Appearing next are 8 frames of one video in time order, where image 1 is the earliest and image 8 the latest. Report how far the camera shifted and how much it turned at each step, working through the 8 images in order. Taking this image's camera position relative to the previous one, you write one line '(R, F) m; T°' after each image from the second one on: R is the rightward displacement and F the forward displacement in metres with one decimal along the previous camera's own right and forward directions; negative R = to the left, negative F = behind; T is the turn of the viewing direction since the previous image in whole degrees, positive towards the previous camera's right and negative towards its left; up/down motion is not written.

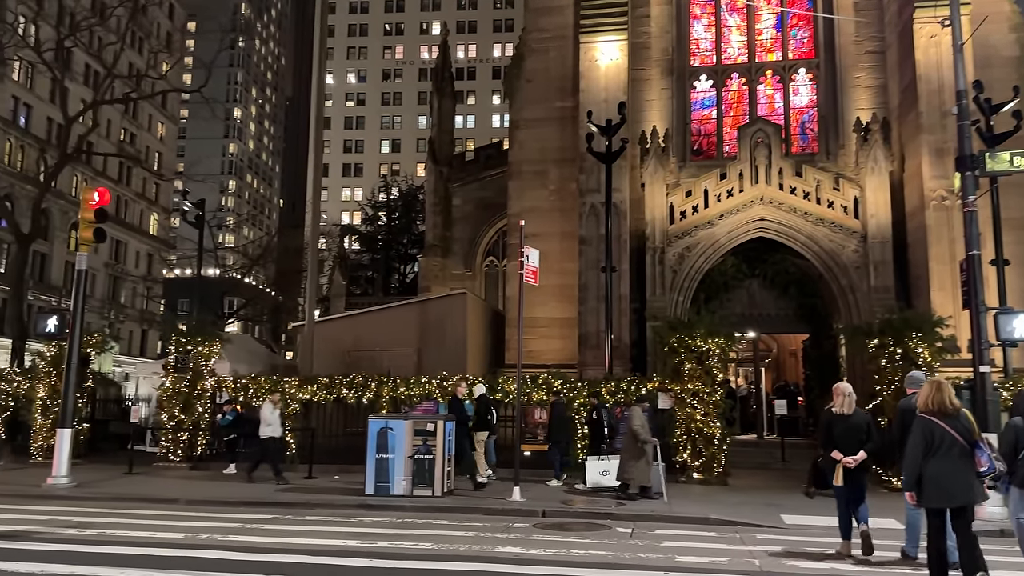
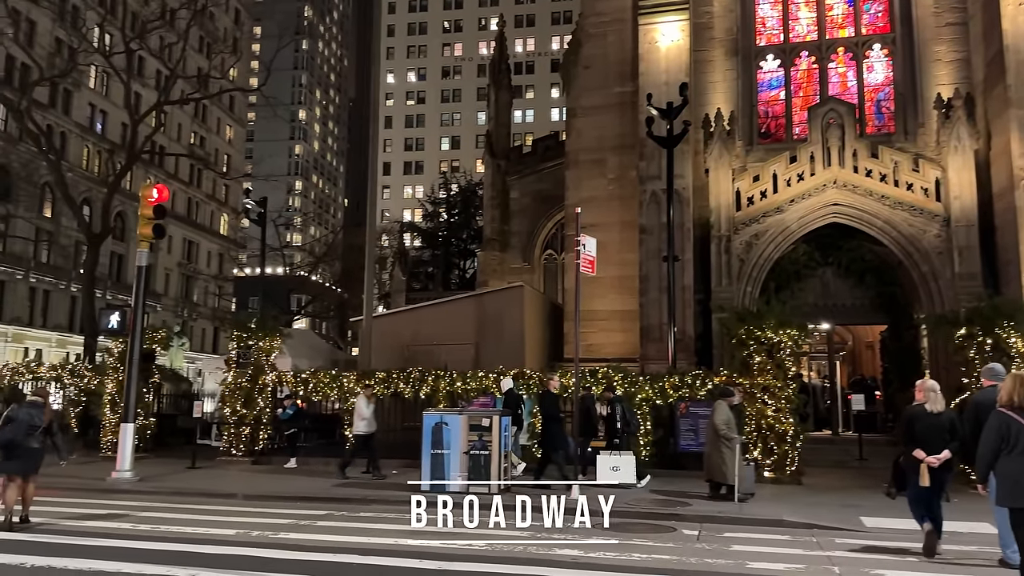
(+0.1, +0.5) m; -5°
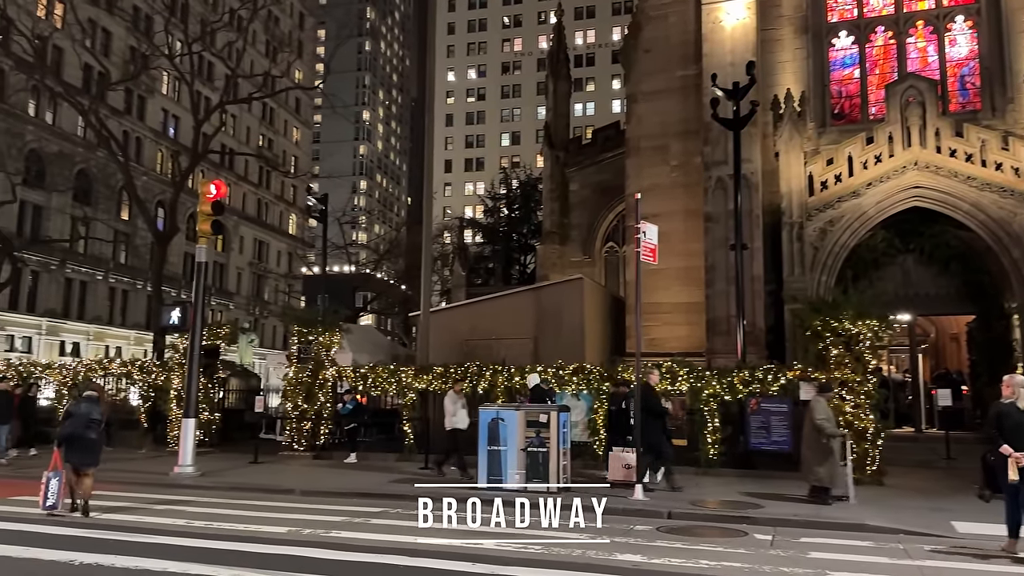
(+0.1, +0.5) m; -5°
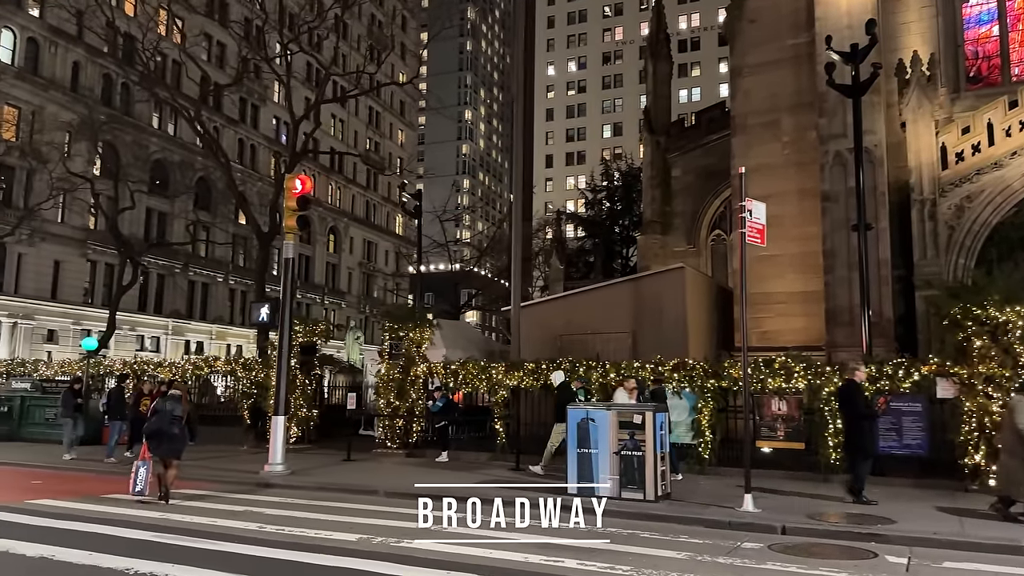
(+0.3, +0.9) m; -8°
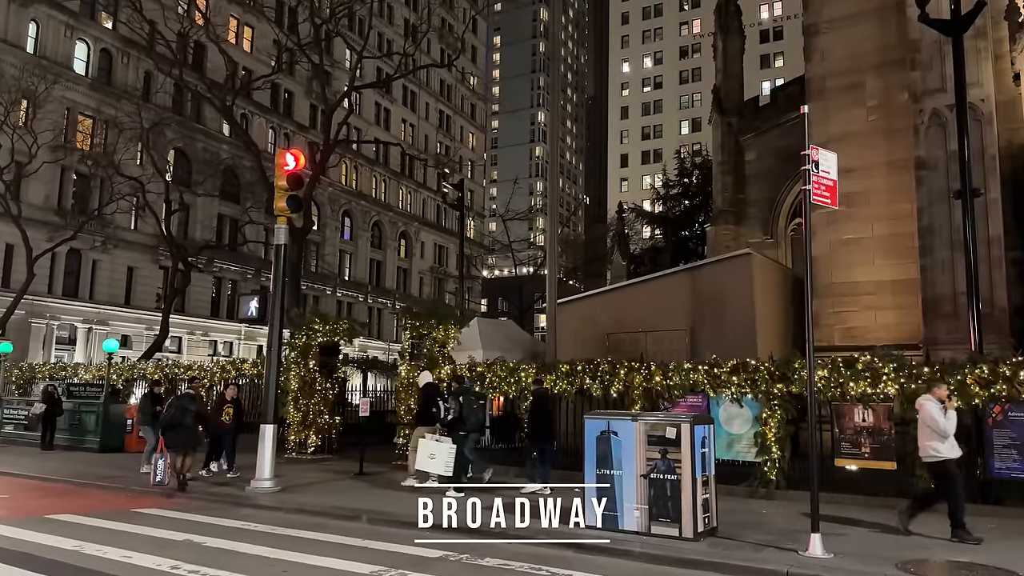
(+1.0, +2.3) m; -6°
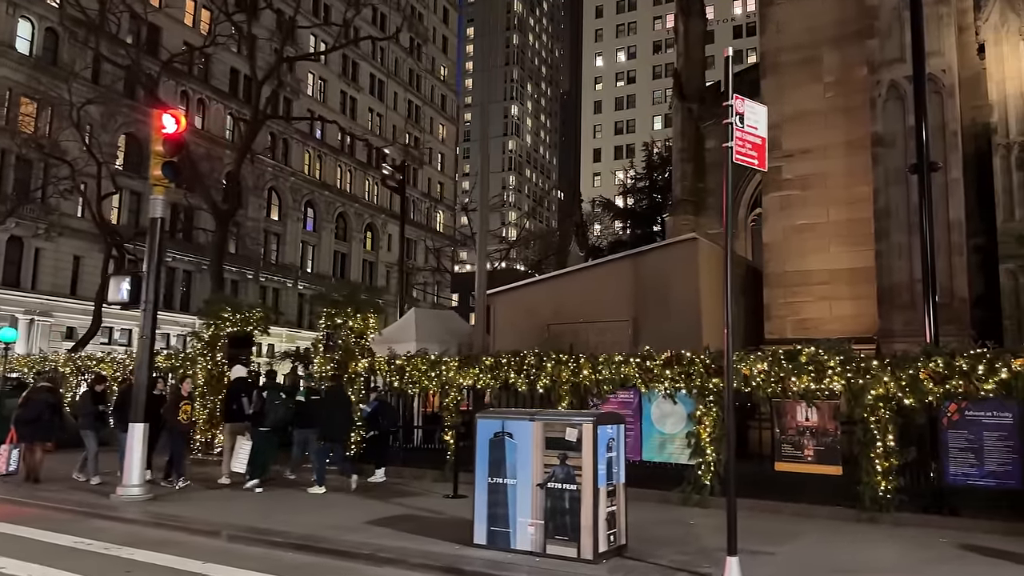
(+1.0, +1.4) m; +2°
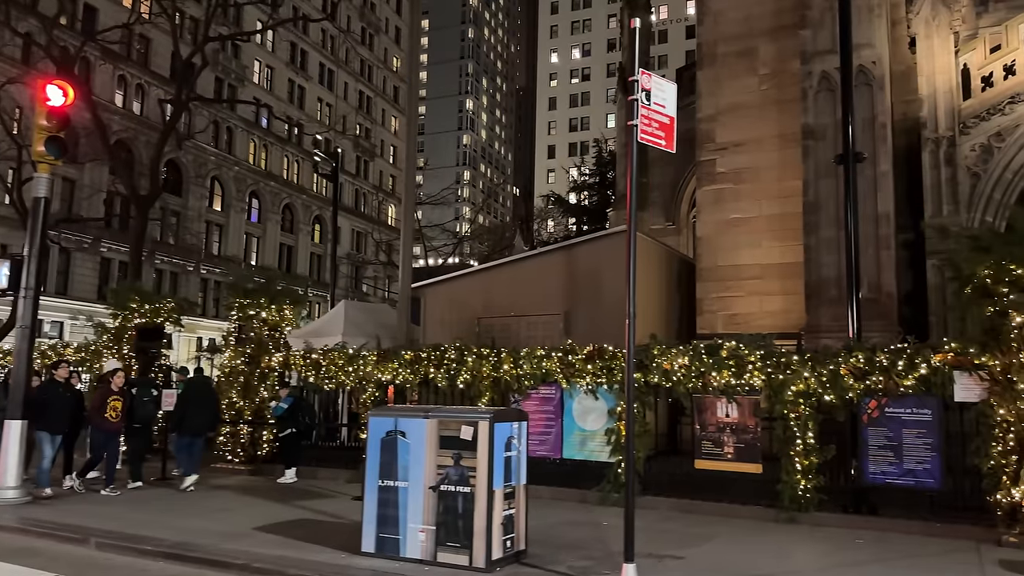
(+0.6, +0.5) m; +3°
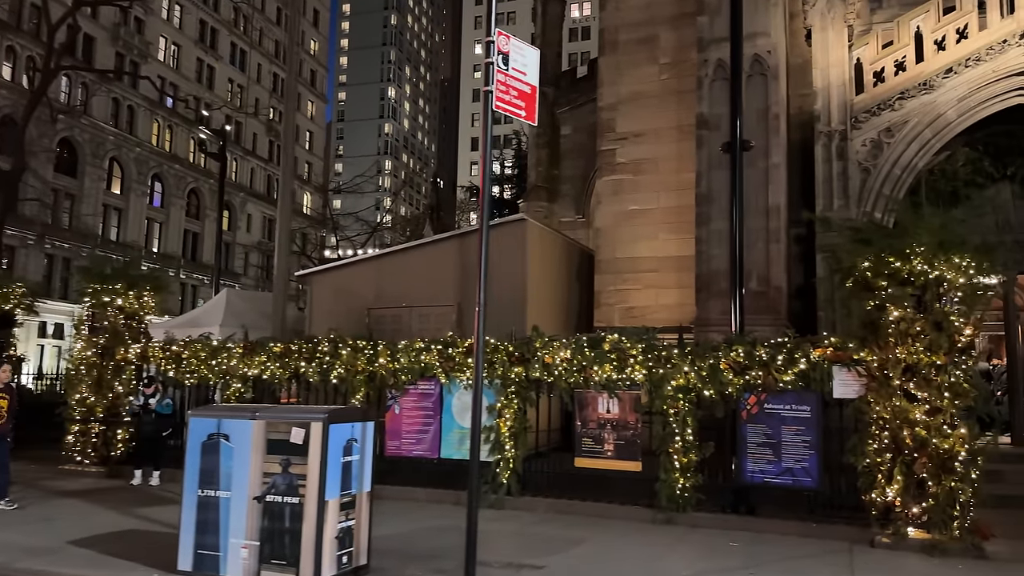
(+0.7, +0.7) m; +6°
